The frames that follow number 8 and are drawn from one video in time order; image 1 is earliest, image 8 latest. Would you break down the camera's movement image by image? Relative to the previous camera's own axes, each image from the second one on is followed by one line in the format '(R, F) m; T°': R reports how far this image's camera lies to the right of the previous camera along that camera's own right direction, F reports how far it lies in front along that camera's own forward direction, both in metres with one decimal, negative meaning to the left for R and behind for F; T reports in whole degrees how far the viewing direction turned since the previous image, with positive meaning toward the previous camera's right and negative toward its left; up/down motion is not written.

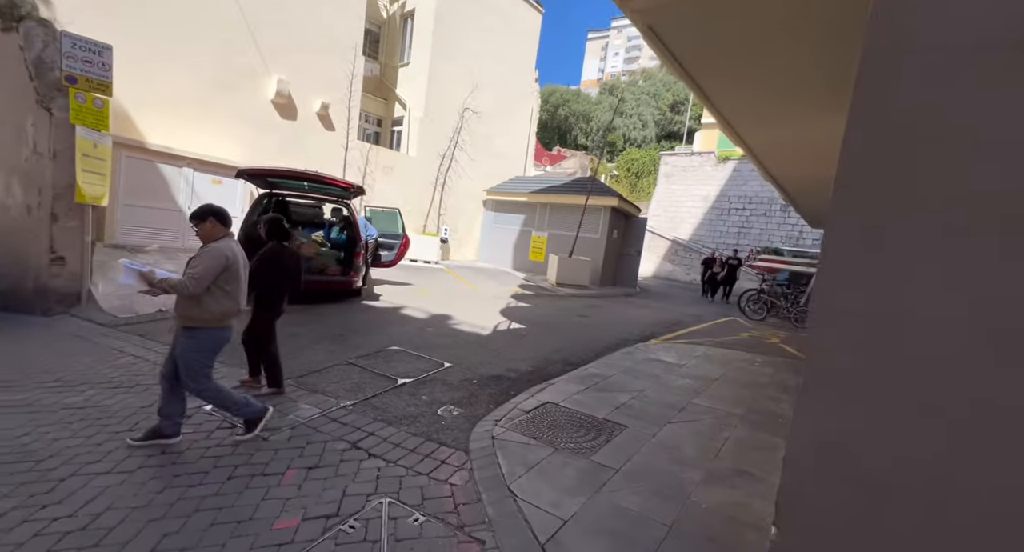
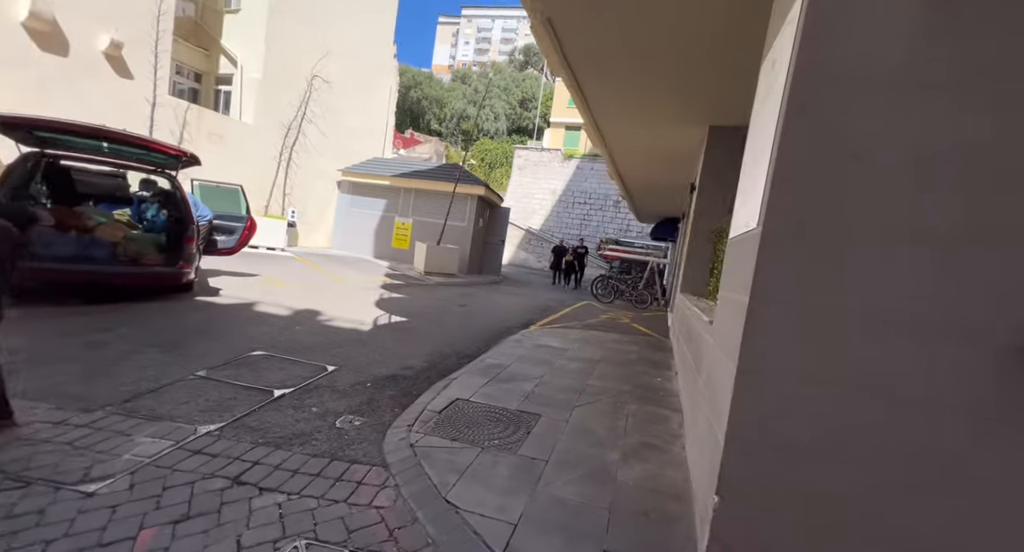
(-0.4, +0.2) m; +20°
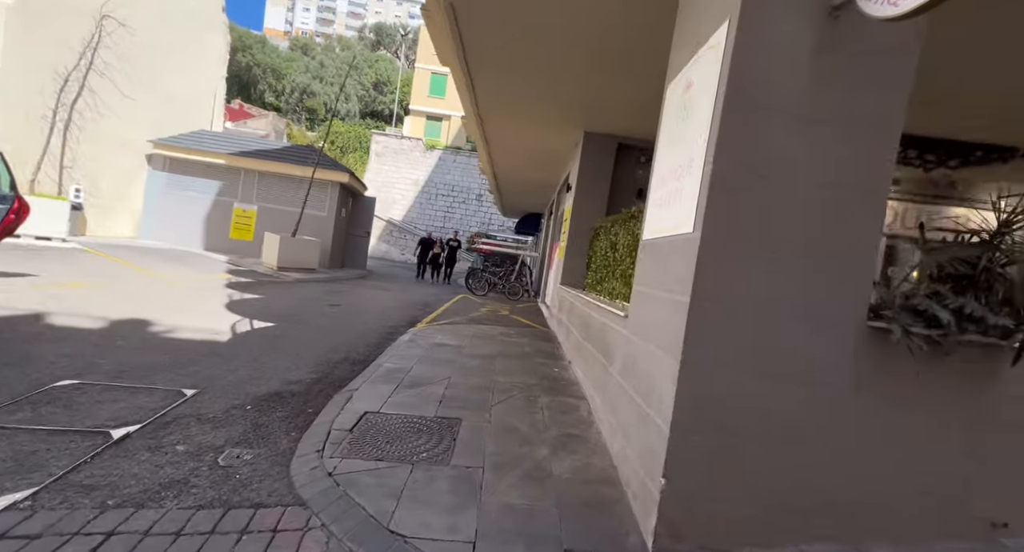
(-0.5, +0.2) m; +19°
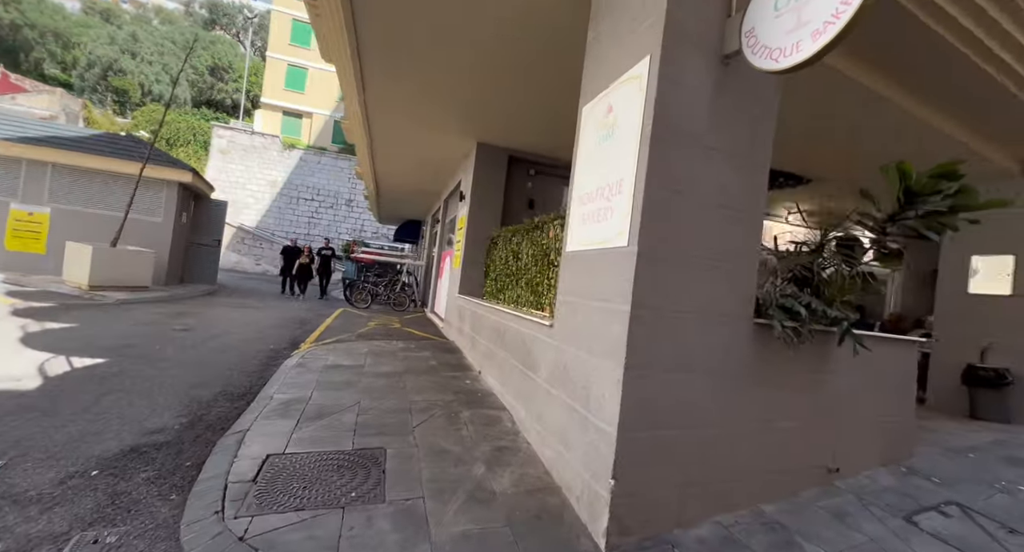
(-0.4, +0.1) m; +17°
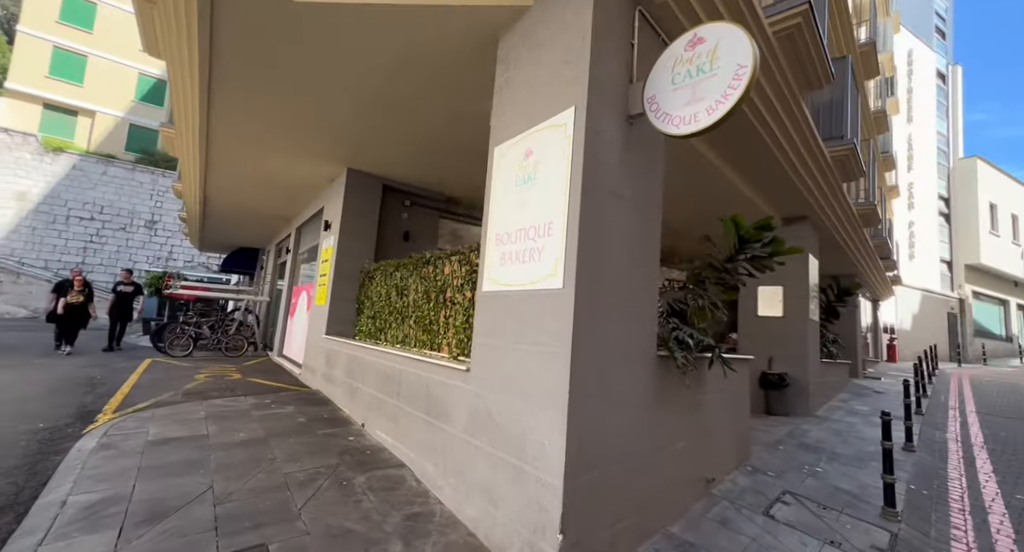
(-0.4, +0.2) m; +20°
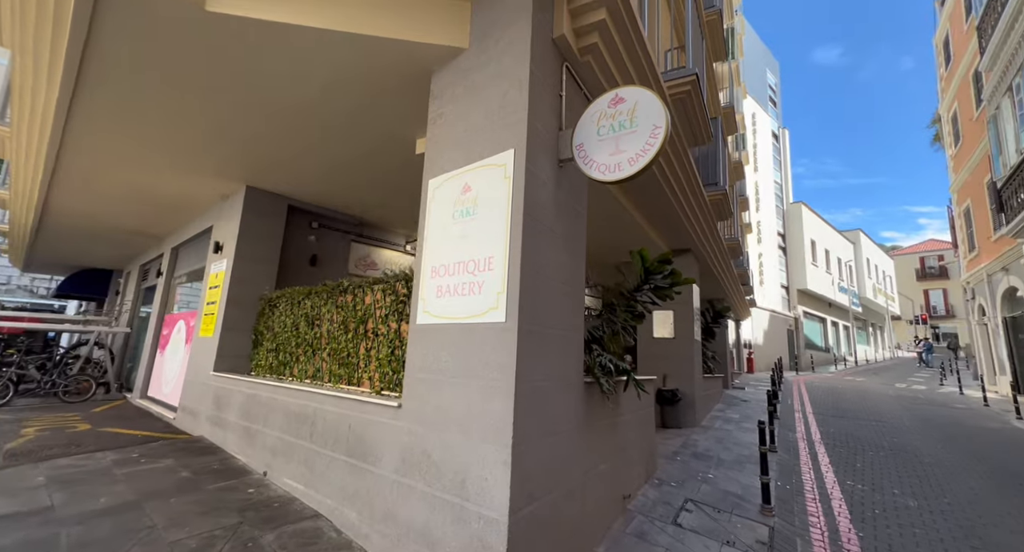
(-0.2, 0.0) m; +13°
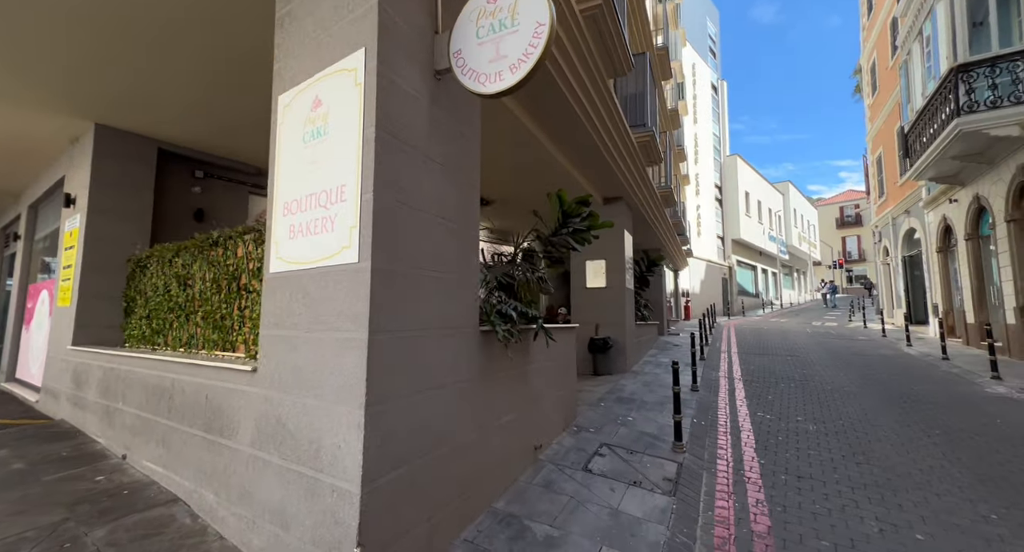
(+0.5, +0.4) m; +6°
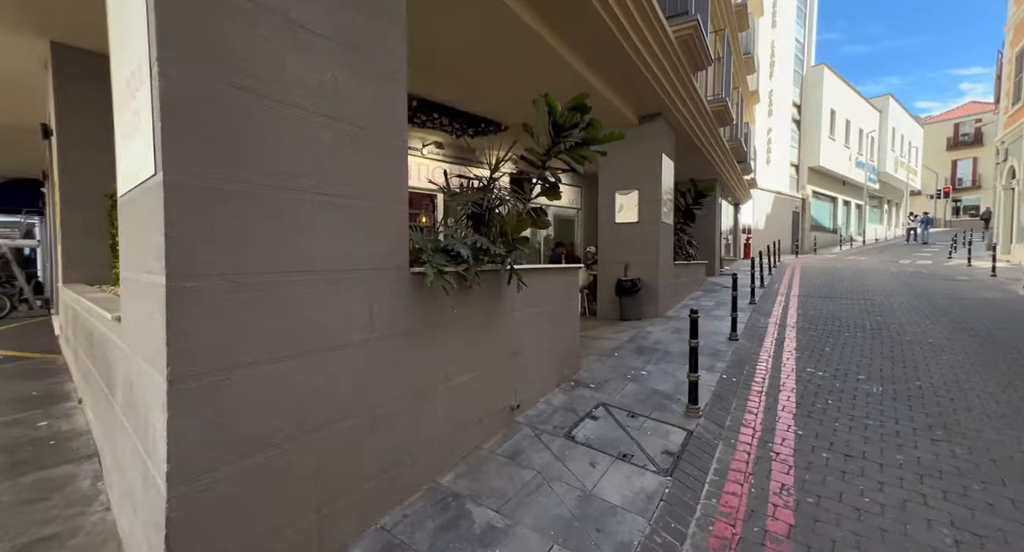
(+0.6, +0.8) m; -7°
